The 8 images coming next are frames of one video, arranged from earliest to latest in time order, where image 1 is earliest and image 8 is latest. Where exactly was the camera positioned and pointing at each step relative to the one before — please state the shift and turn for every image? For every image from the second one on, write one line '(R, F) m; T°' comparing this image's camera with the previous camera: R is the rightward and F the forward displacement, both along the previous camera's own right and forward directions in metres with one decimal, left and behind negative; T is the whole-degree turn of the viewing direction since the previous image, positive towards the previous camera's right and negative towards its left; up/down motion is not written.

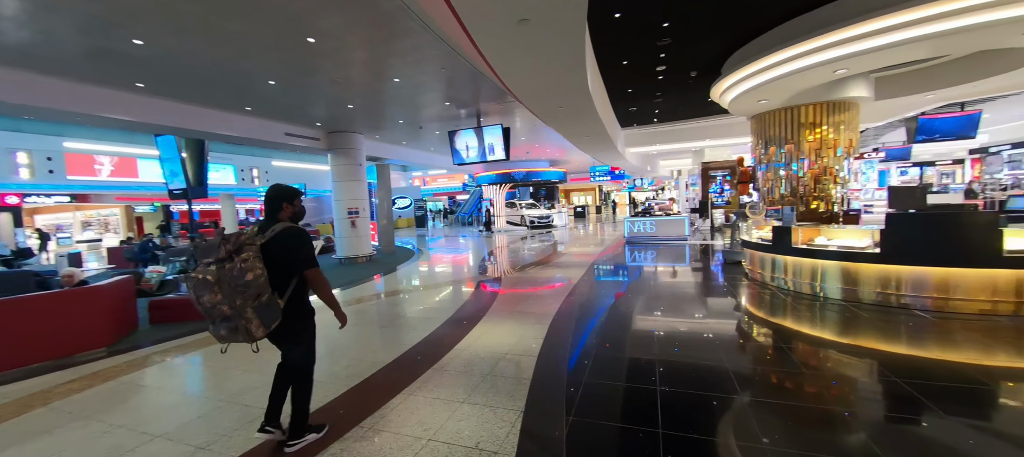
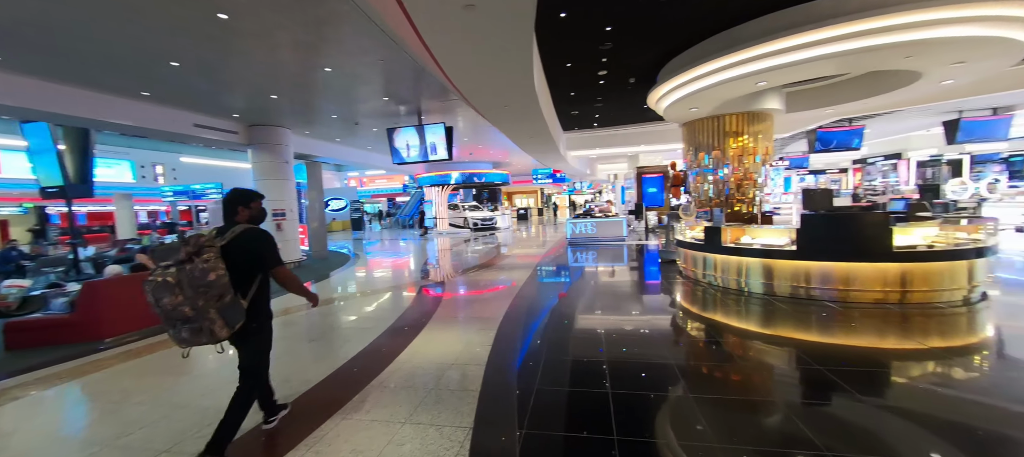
(0.0, +0.3) m; +10°
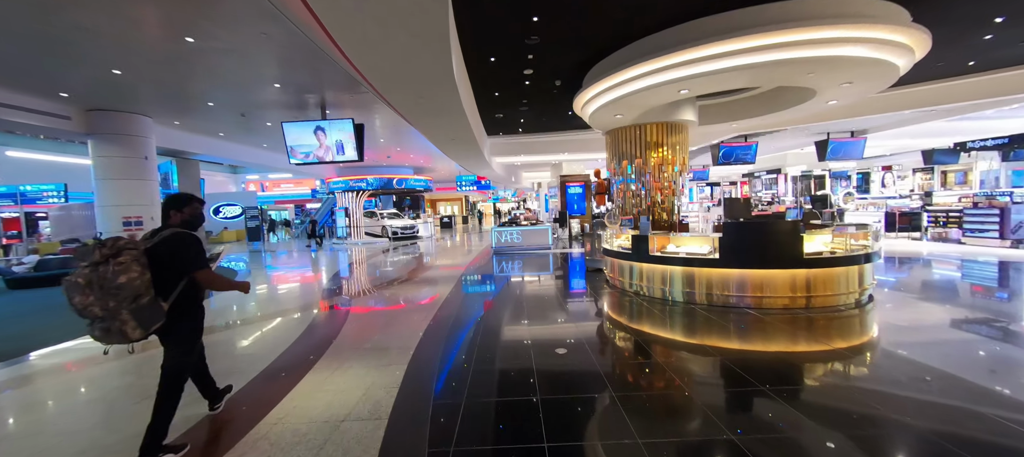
(+0.2, +0.6) m; +12°
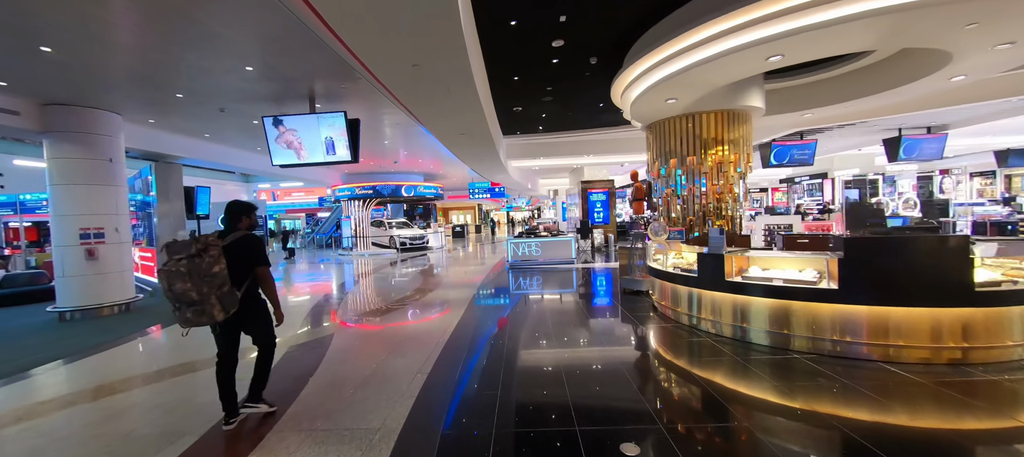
(-0.1, +1.1) m; -2°
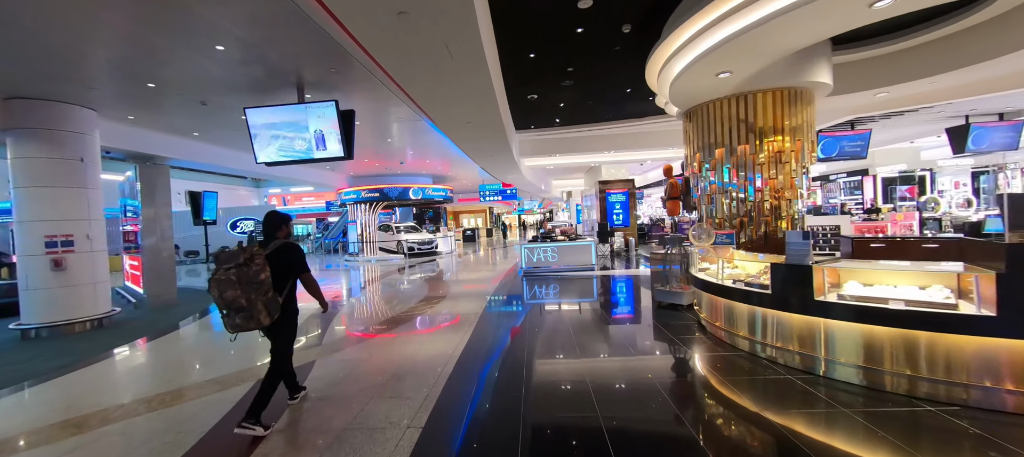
(-0.1, +0.7) m; -2°
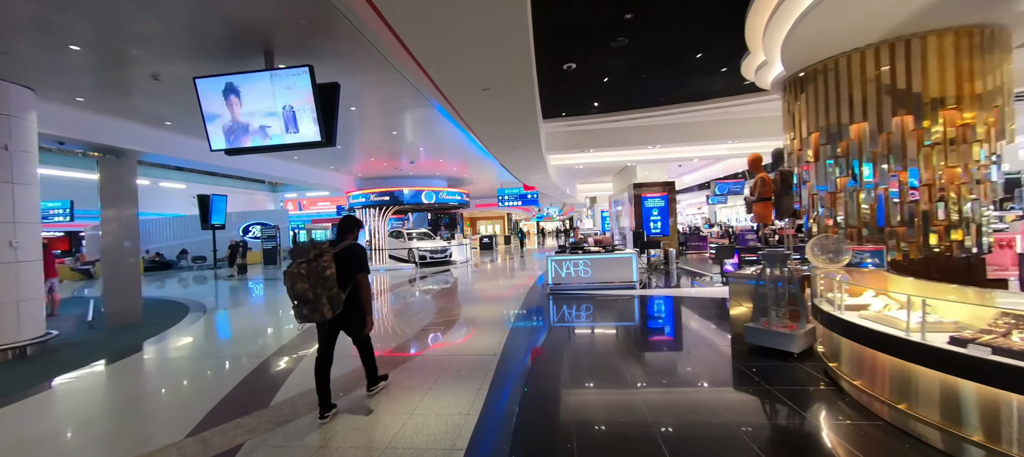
(-0.2, +1.2) m; -3°
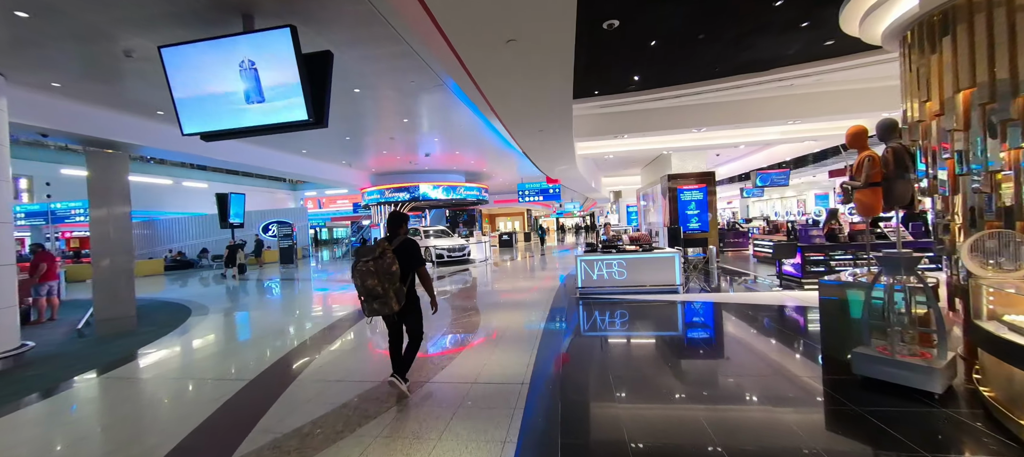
(-0.1, +0.7) m; -3°
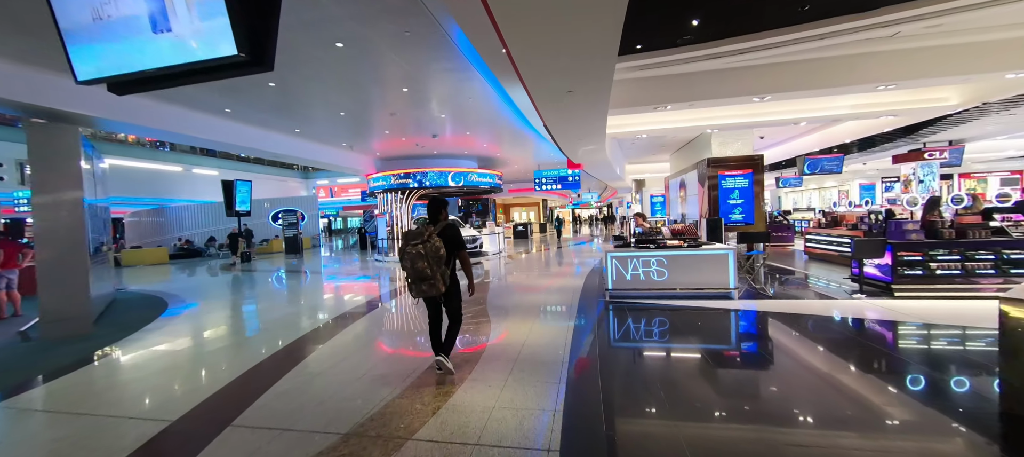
(0.0, +0.9) m; -3°
